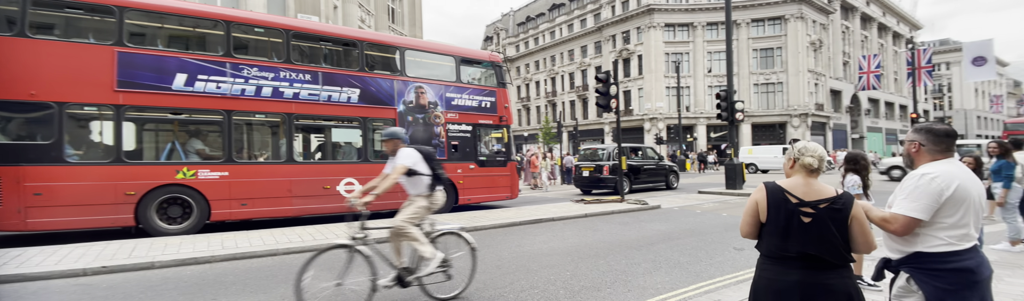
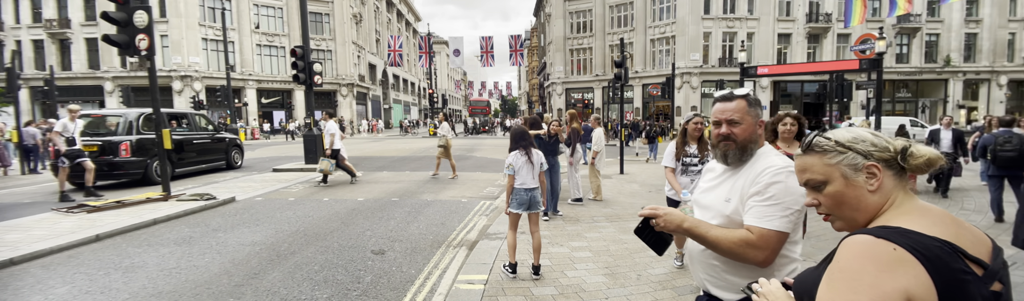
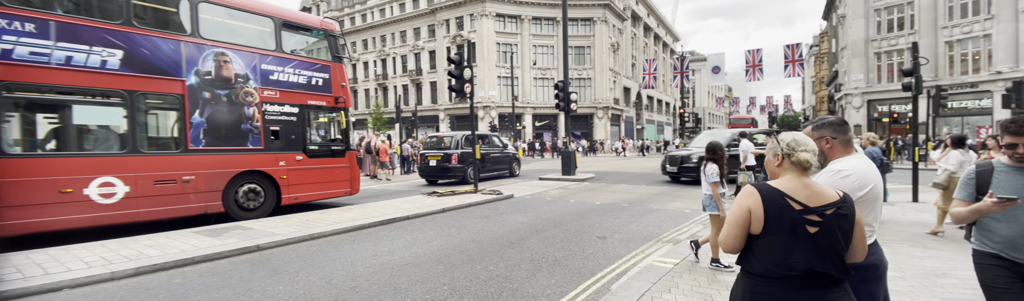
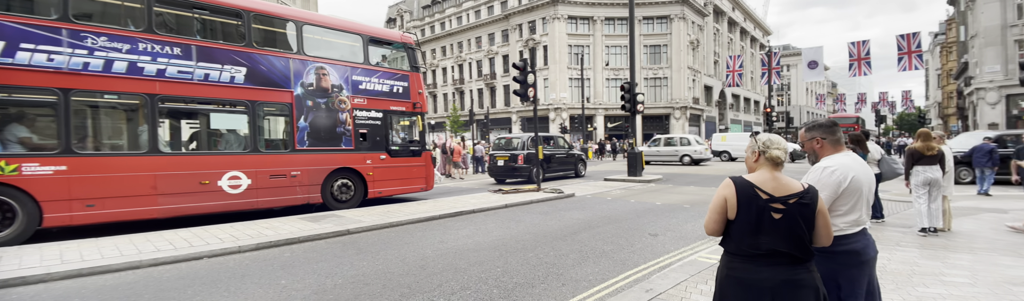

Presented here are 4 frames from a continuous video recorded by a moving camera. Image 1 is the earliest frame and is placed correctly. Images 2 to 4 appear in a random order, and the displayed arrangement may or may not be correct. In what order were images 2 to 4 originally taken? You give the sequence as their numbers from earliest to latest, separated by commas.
4, 3, 2
